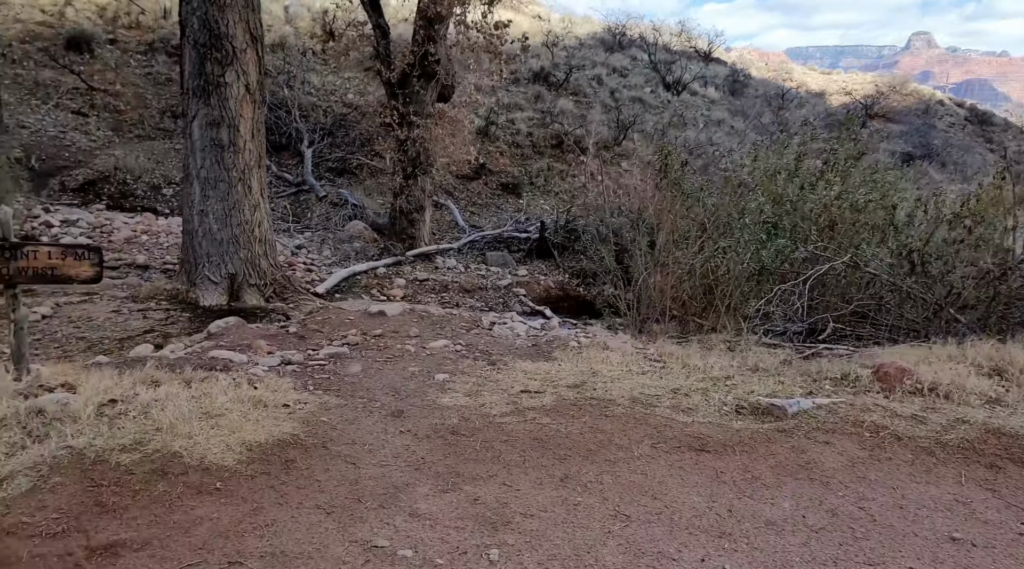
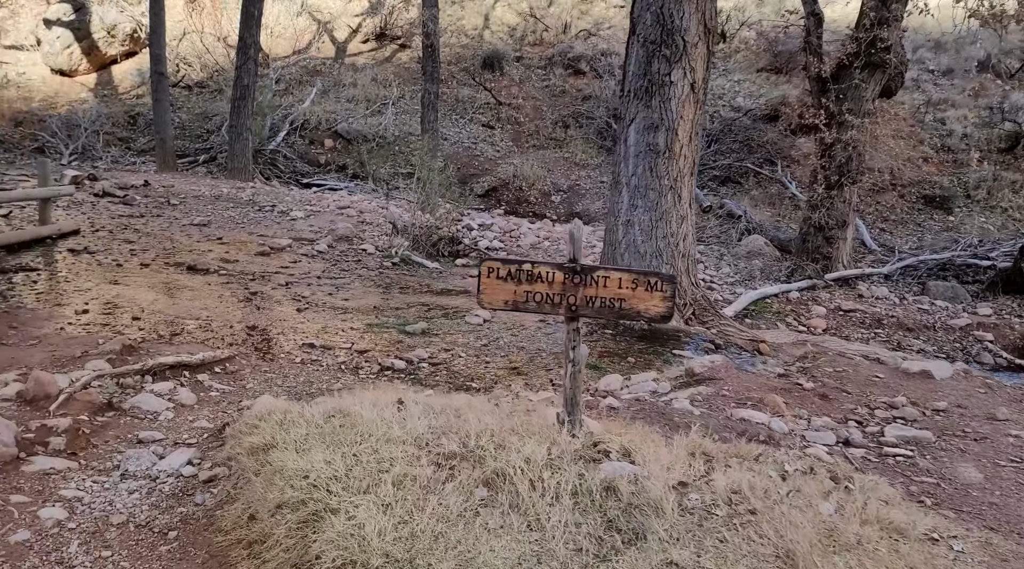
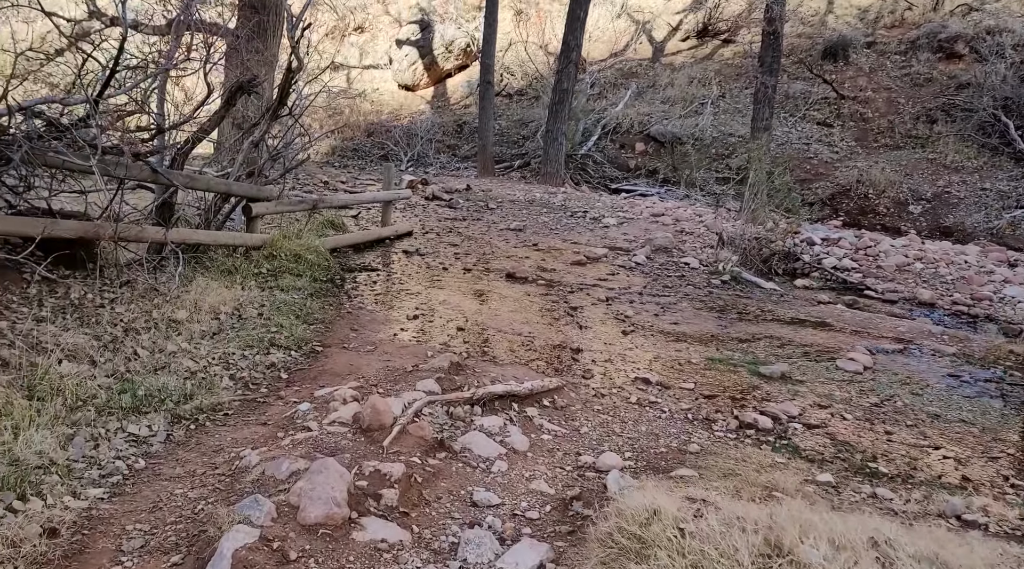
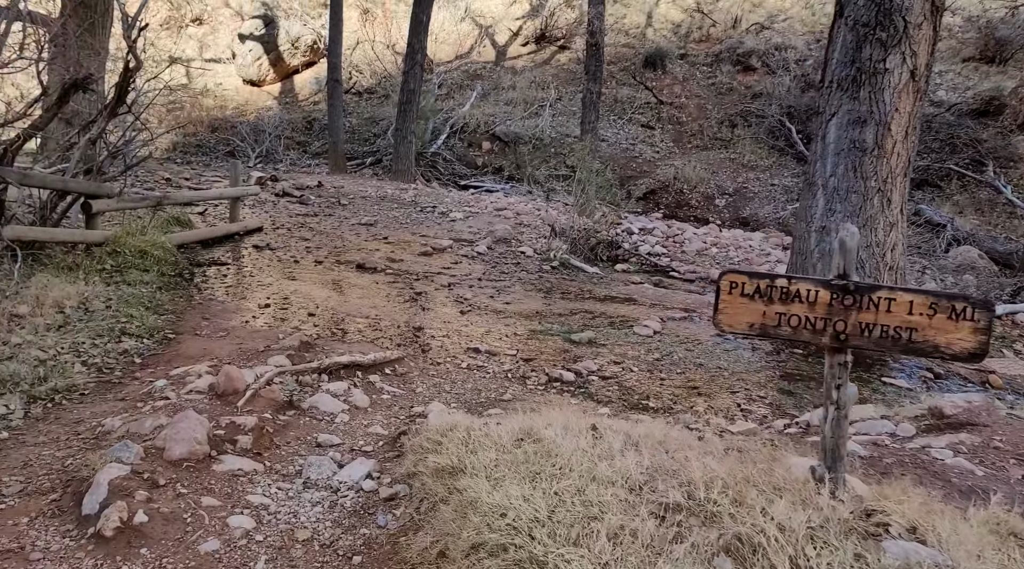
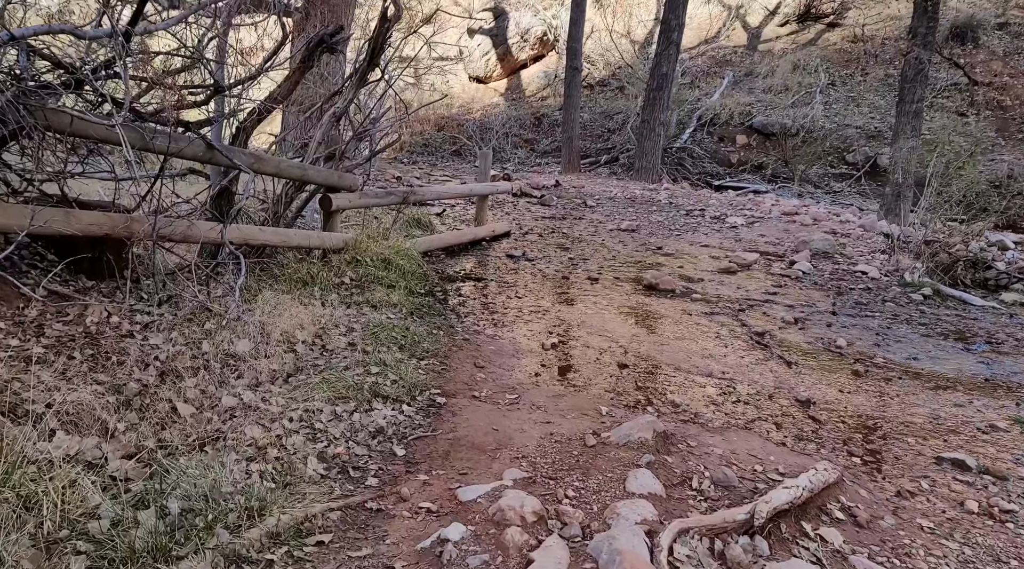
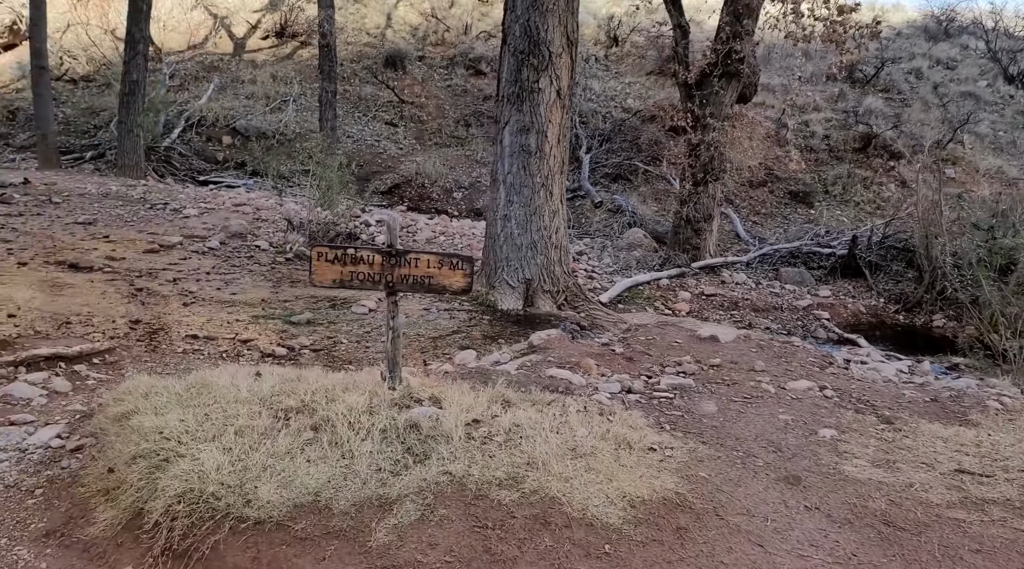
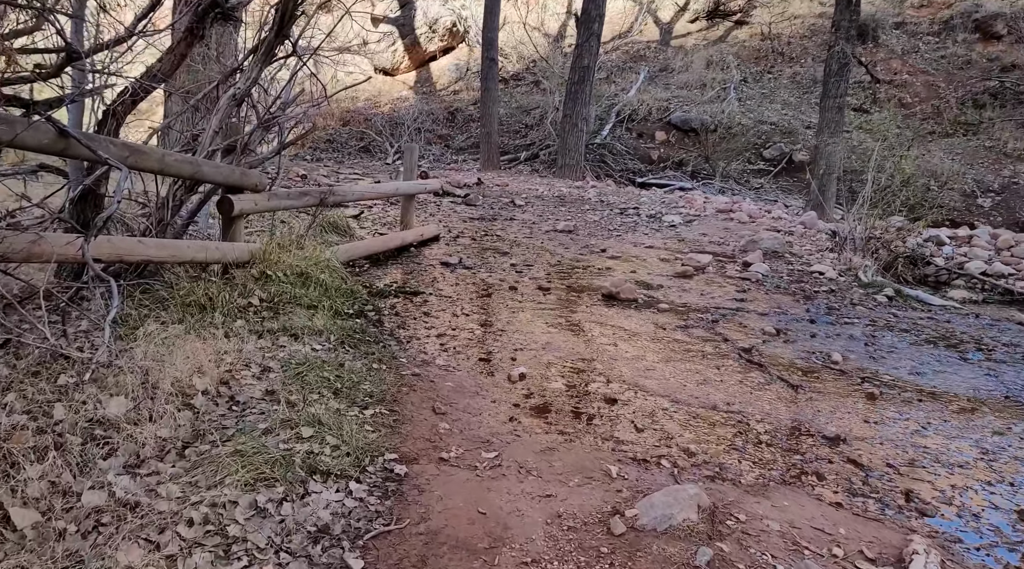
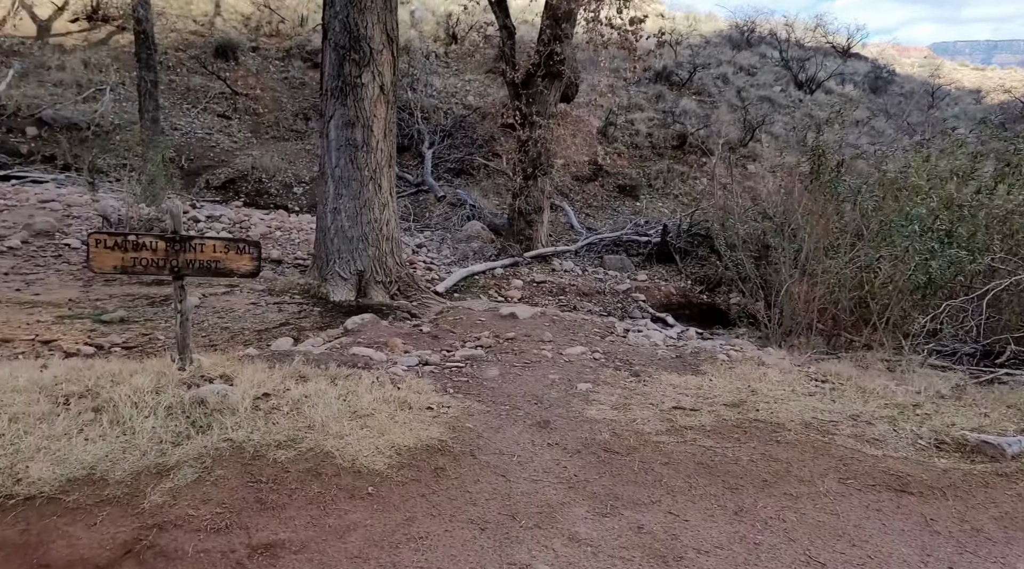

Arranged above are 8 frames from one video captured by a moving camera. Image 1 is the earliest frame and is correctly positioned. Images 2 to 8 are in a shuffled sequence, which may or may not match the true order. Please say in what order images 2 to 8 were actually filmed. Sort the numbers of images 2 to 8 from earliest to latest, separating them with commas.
8, 6, 2, 4, 3, 5, 7
